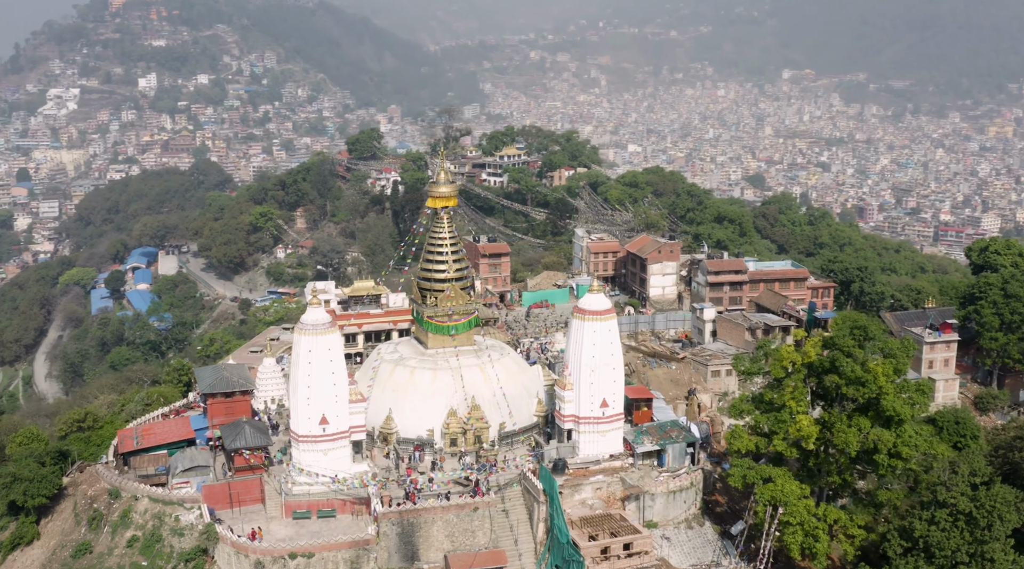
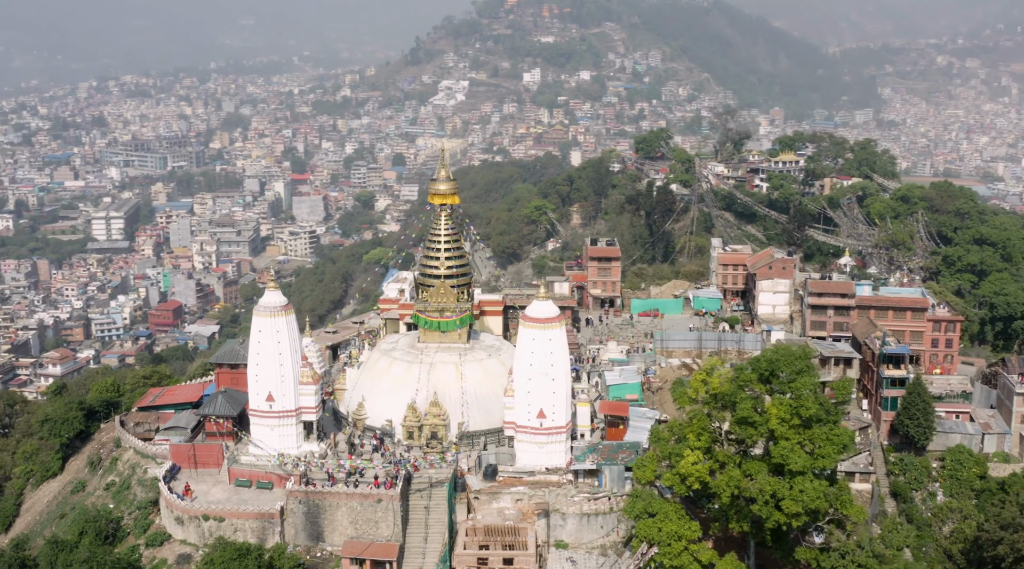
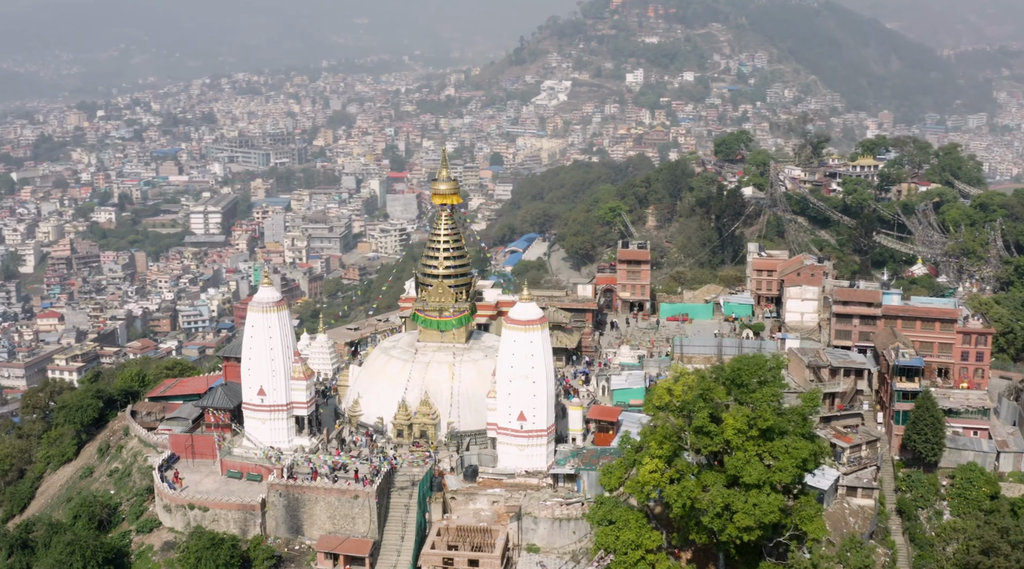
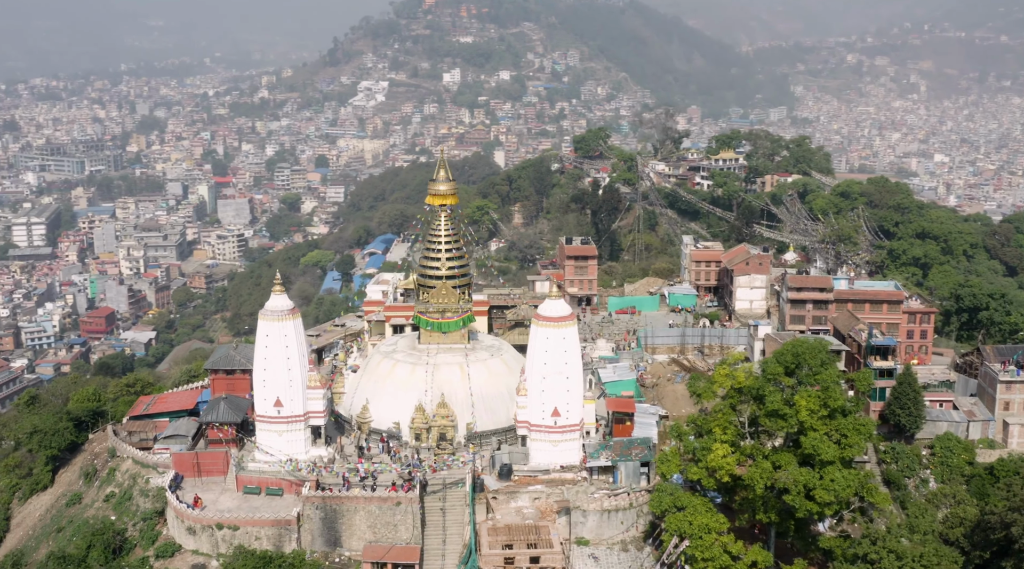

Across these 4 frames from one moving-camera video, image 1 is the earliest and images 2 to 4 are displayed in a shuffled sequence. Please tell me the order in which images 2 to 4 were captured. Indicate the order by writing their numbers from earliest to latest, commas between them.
4, 2, 3
